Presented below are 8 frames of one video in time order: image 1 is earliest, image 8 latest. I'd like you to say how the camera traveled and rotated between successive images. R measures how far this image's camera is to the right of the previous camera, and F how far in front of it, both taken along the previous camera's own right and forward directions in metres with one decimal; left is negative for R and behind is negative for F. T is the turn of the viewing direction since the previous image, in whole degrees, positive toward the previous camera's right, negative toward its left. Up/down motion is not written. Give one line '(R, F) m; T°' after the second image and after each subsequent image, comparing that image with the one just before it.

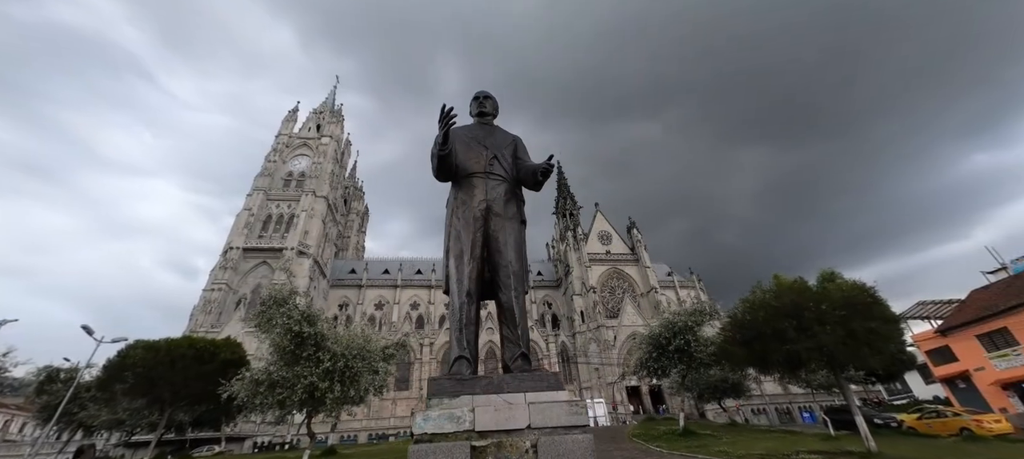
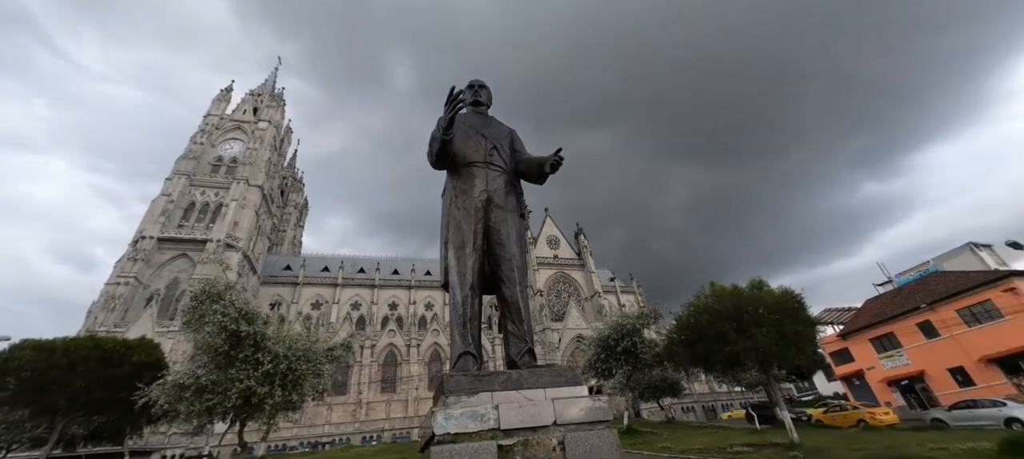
(-0.7, +0.2) m; +8°
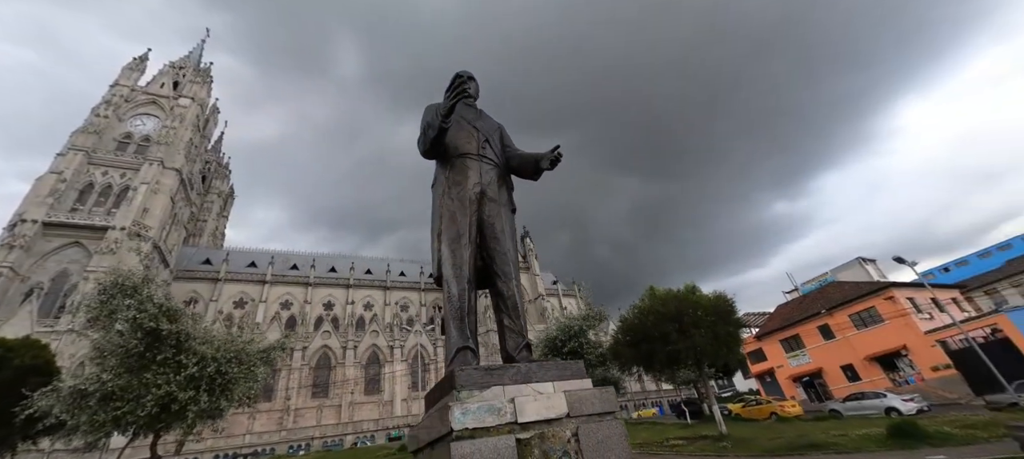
(-0.7, +0.1) m; +9°
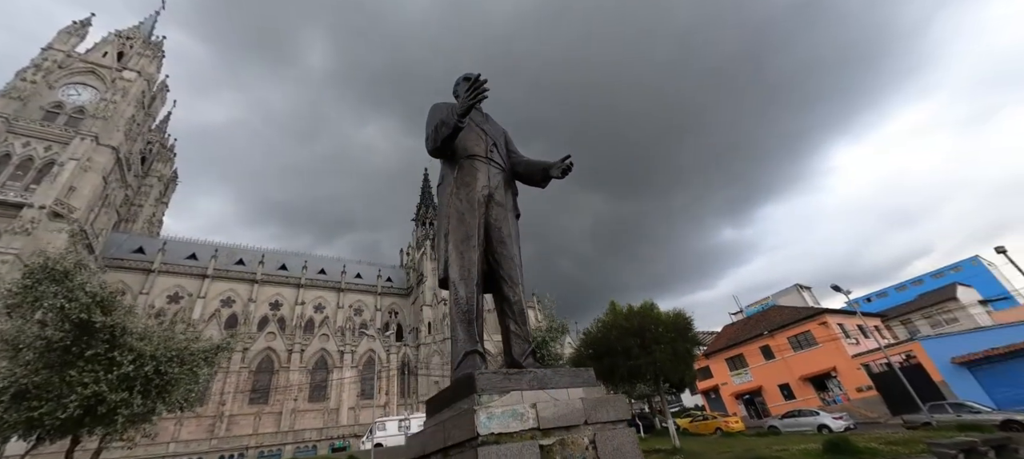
(-0.6, 0.0) m; +6°
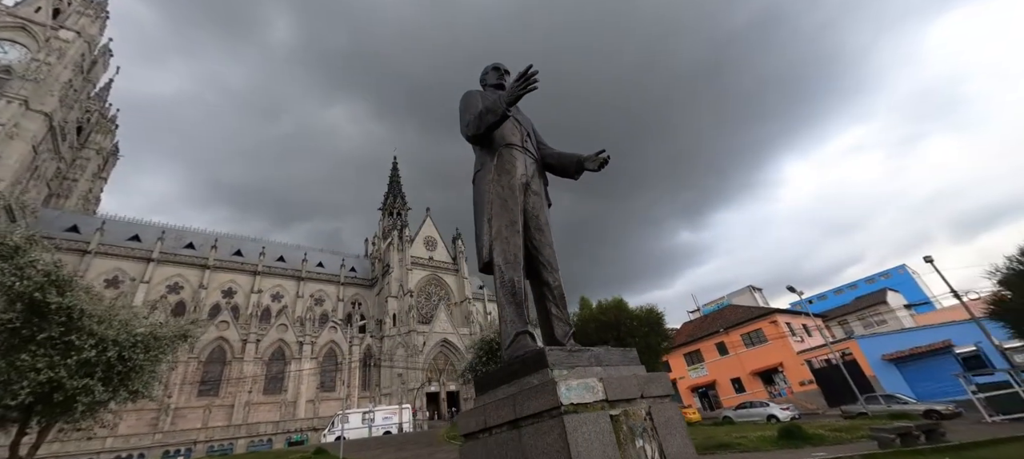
(-0.9, -0.1) m; +6°
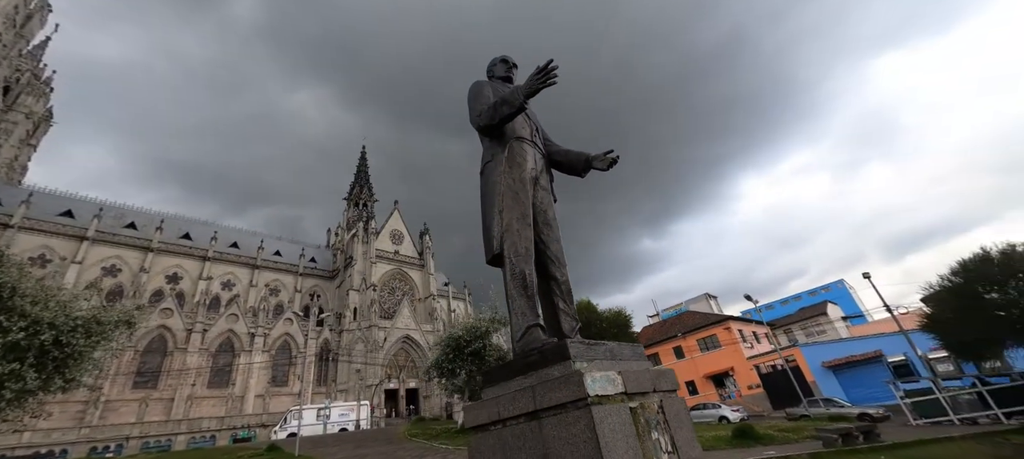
(-0.5, 0.0) m; +5°
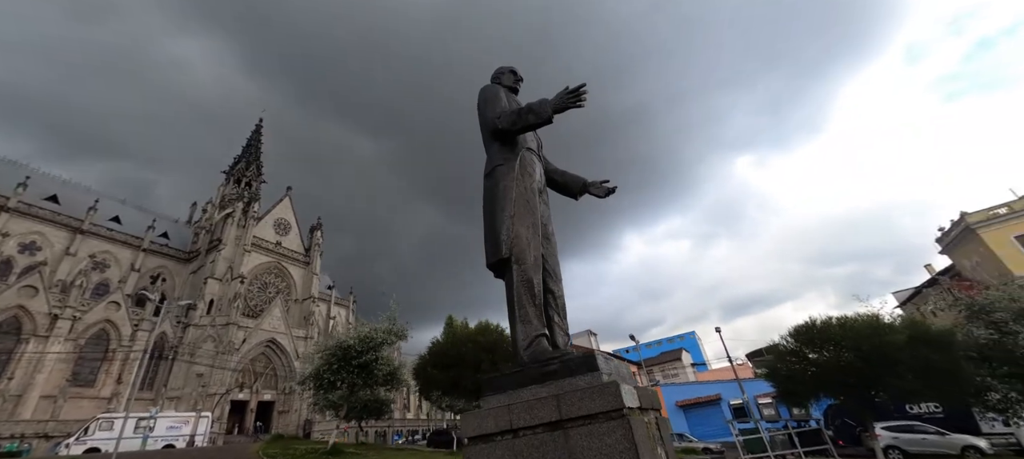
(-1.3, +0.2) m; +15°
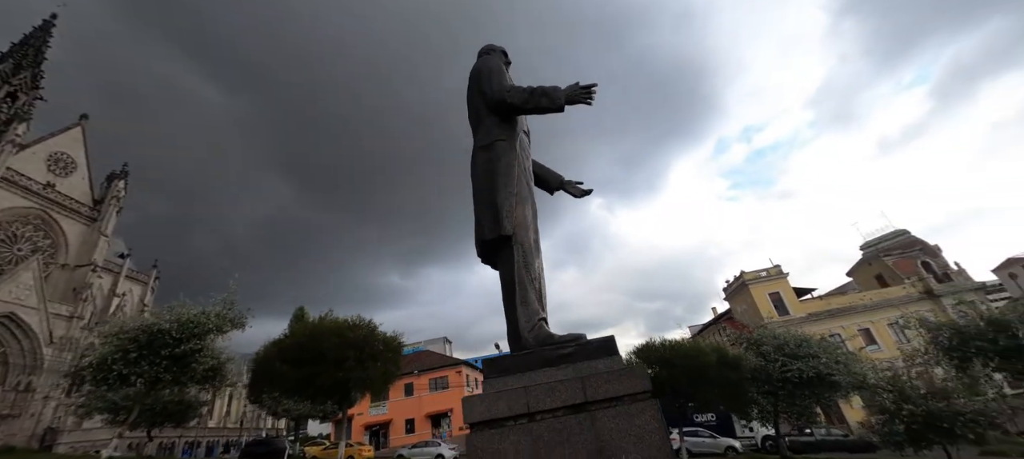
(-1.5, +0.5) m; +20°
